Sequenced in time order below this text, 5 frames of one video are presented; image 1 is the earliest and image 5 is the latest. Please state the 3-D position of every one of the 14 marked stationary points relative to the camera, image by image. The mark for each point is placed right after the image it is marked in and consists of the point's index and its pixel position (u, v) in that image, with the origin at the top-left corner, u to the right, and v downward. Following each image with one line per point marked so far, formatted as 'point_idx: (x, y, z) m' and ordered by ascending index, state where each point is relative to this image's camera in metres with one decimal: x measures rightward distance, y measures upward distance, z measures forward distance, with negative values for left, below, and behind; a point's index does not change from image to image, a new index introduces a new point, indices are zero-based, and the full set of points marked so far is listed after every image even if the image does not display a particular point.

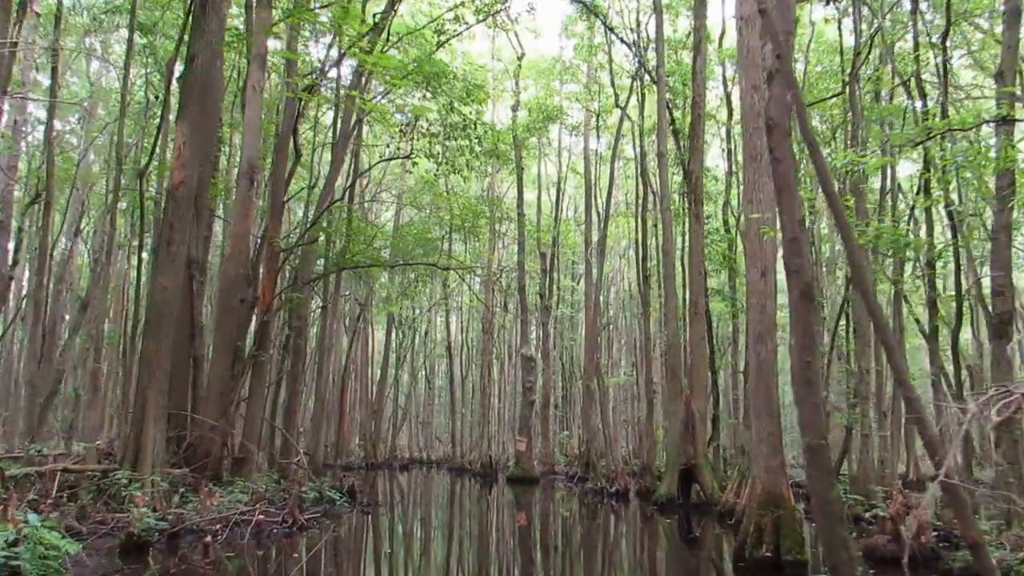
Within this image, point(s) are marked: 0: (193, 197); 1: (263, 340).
0: (-4.5, +1.3, +10.3) m
1: (-4.3, -0.9, +12.4) m
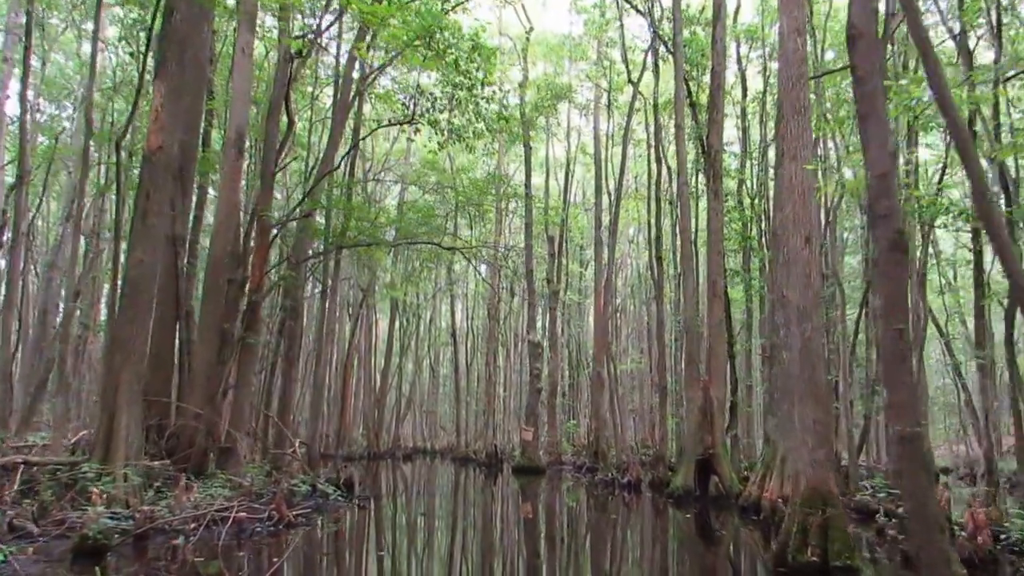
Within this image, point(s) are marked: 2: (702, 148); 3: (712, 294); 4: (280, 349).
0: (-4.4, +1.6, +9.5) m
1: (-4.2, -0.5, +11.6) m
2: (+4.0, +2.9, +15.2) m
3: (+3.8, -0.1, +13.5) m
4: (-4.9, -1.3, +15.1) m
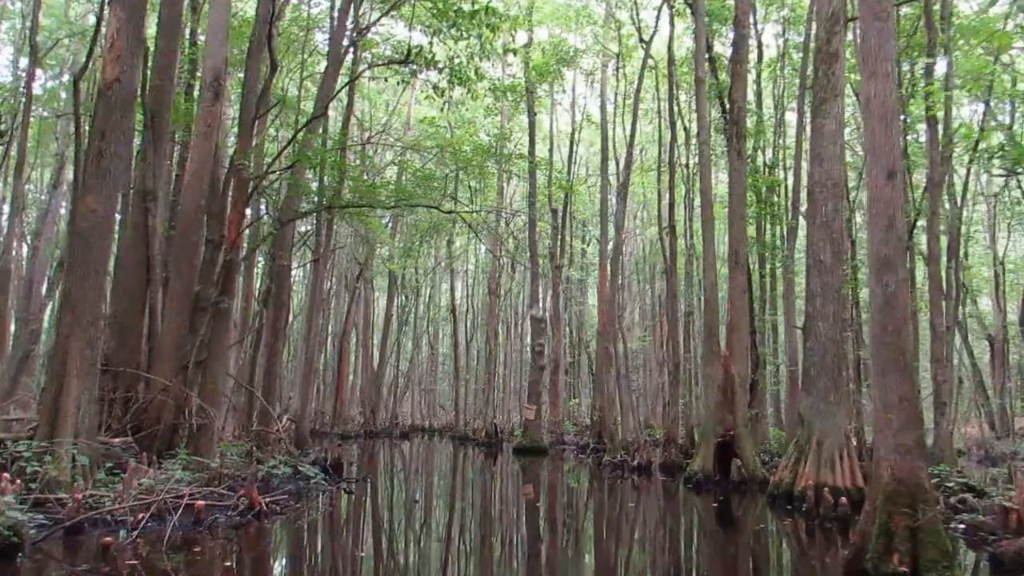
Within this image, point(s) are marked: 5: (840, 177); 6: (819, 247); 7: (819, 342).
0: (-4.3, +2.1, +8.3) m
1: (-4.1, 0.0, +10.5) m
2: (+4.1, +3.6, +14.0) m
3: (+3.9, +0.5, +12.3) m
4: (-4.8, -0.6, +14.0) m
5: (+4.3, +1.5, +9.4) m
6: (+4.0, +0.5, +9.4) m
7: (+4.0, -0.7, +9.3) m
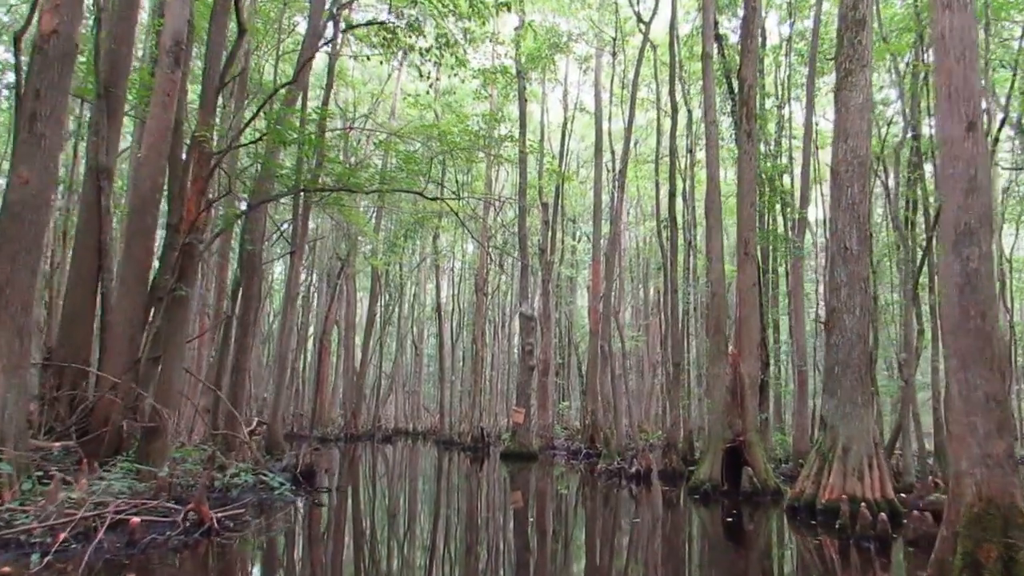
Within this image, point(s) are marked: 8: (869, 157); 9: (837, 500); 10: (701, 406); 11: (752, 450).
0: (-4.4, +2.3, +7.2) m
1: (-4.2, +0.2, +9.4) m
2: (+4.0, +3.6, +13.1) m
3: (+3.7, +0.6, +11.5) m
4: (-5.0, -0.4, +13.0) m
5: (+4.2, +1.6, +8.6) m
6: (+3.9, +0.7, +8.5) m
7: (+3.9, -0.6, +8.4) m
8: (+4.3, +1.6, +8.6) m
9: (+3.7, -2.4, +8.2) m
10: (+4.4, -2.7, +16.6) m
11: (+3.7, -2.5, +11.0) m
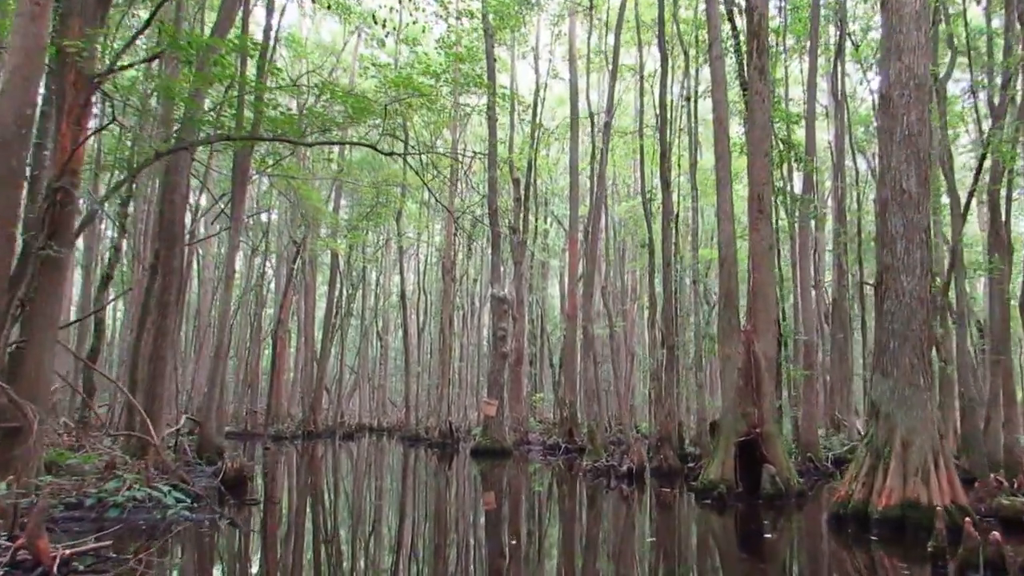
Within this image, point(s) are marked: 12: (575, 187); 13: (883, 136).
0: (-4.6, +2.7, +5.2) m
1: (-4.5, +0.6, +7.4) m
2: (+3.5, +4.1, +11.4) m
3: (+3.3, +1.0, +9.7) m
4: (-5.4, 0.0, +10.9) m
5: (+3.9, +2.0, +6.9) m
6: (+3.7, +1.1, +6.8) m
7: (+3.6, -0.1, +6.7) m
8: (+4.0, +2.0, +6.9) m
9: (+3.4, -2.0, +6.5) m
10: (+3.8, -2.2, +14.9) m
11: (+3.3, -2.0, +9.3) m
12: (+1.7, +2.7, +19.6) m
13: (+3.7, +1.5, +7.1) m
